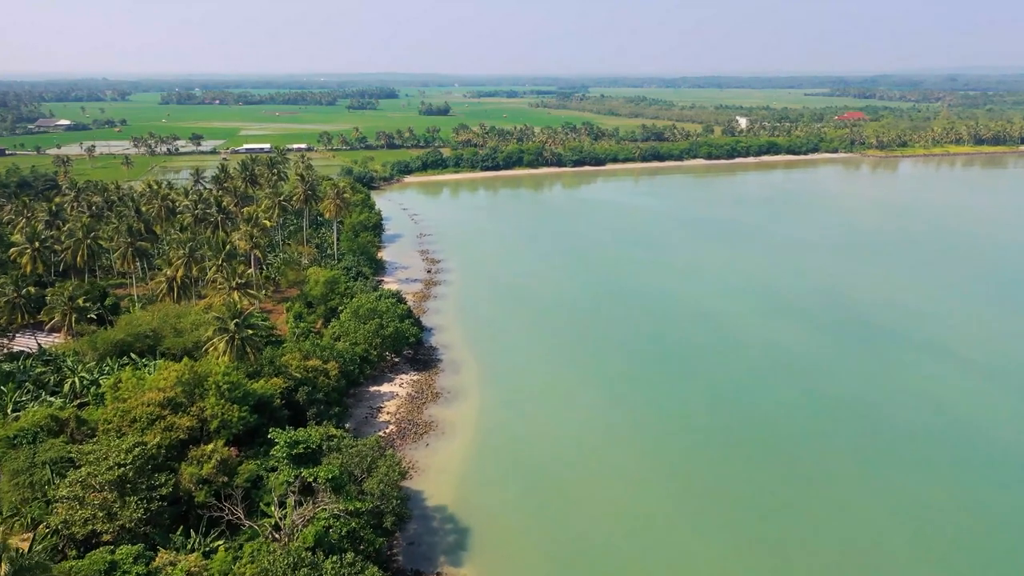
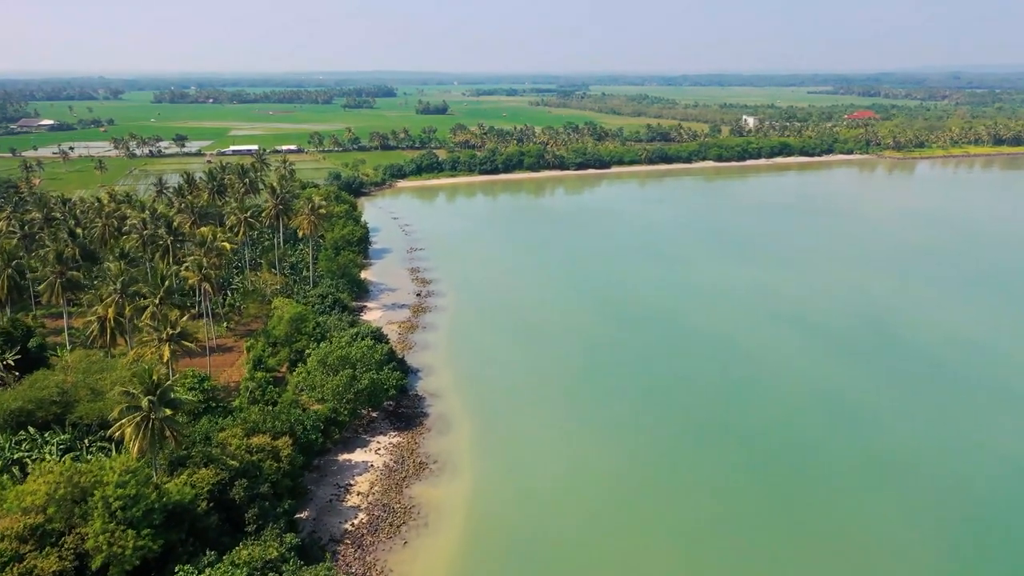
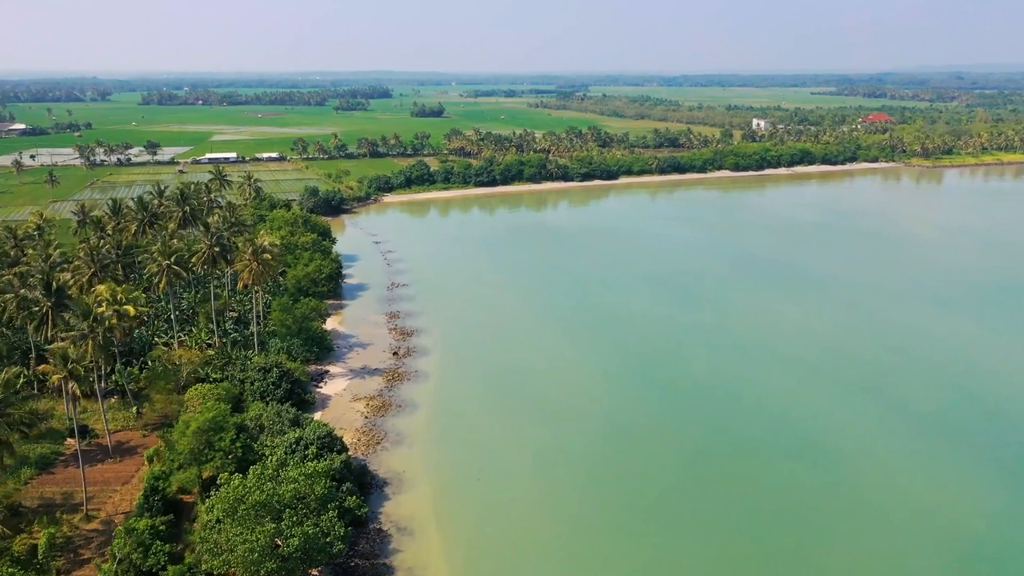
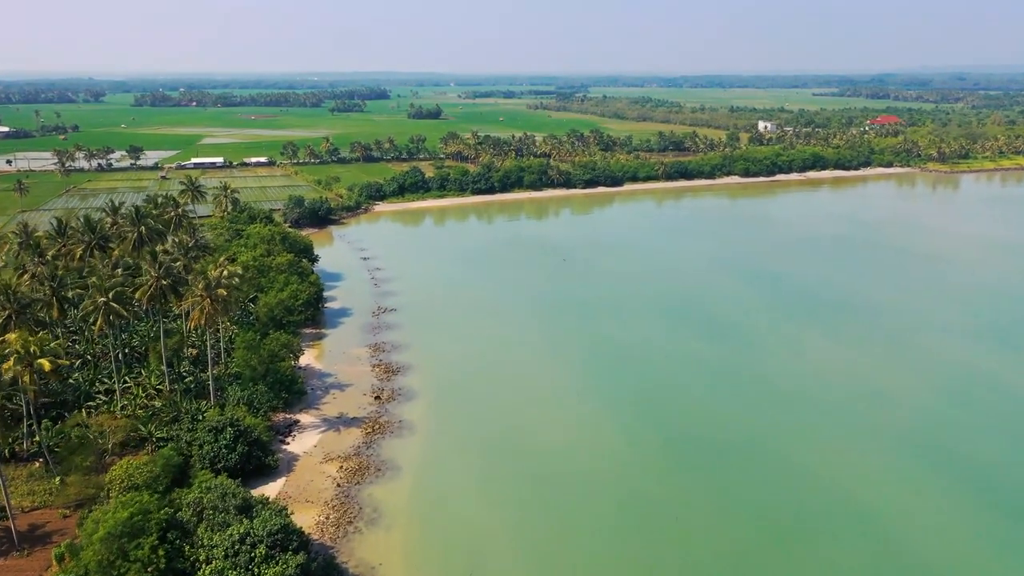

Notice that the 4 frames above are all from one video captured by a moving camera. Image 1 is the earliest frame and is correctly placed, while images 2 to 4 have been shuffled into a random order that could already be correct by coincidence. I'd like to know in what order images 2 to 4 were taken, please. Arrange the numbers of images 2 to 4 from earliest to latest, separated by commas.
2, 3, 4
